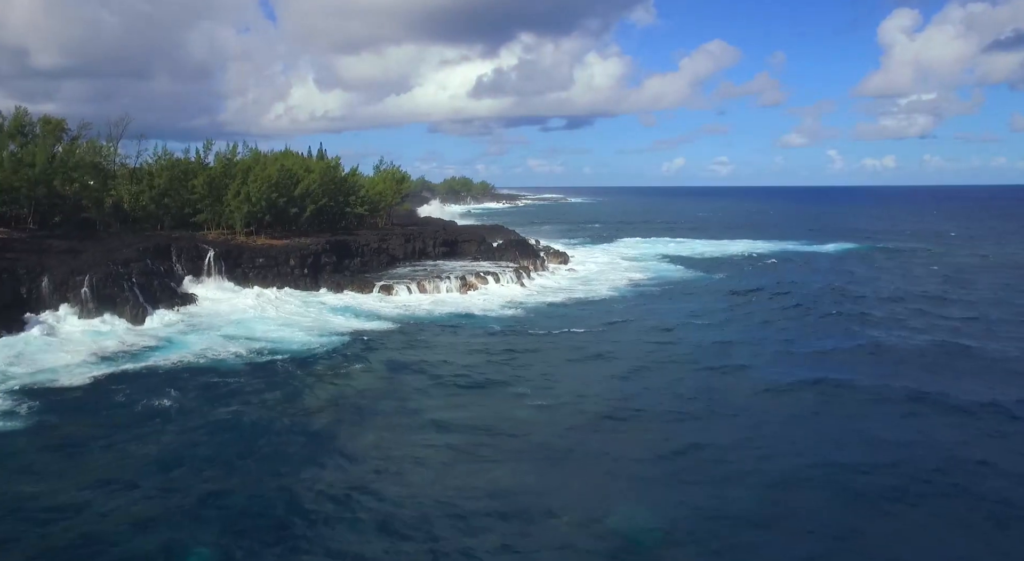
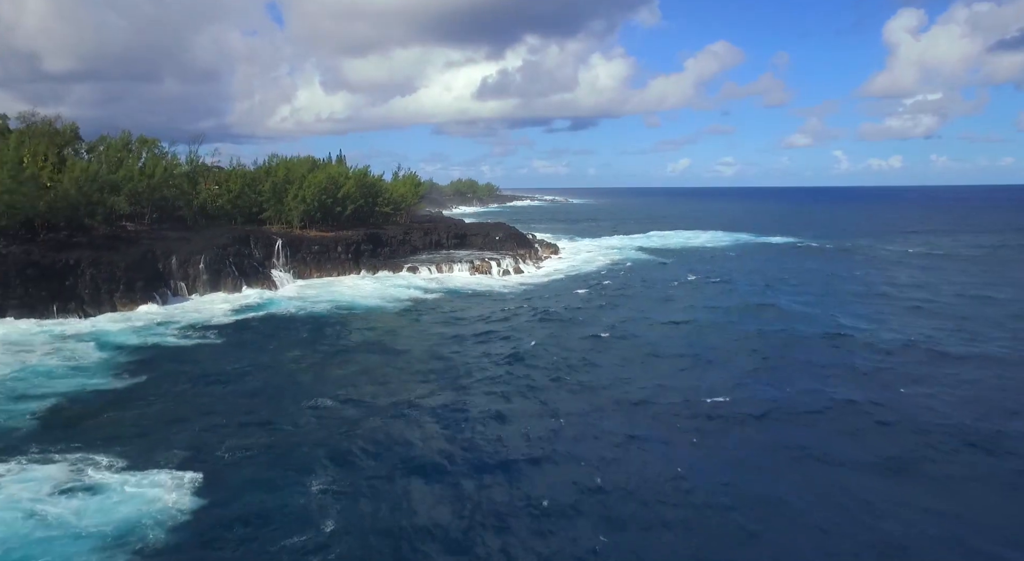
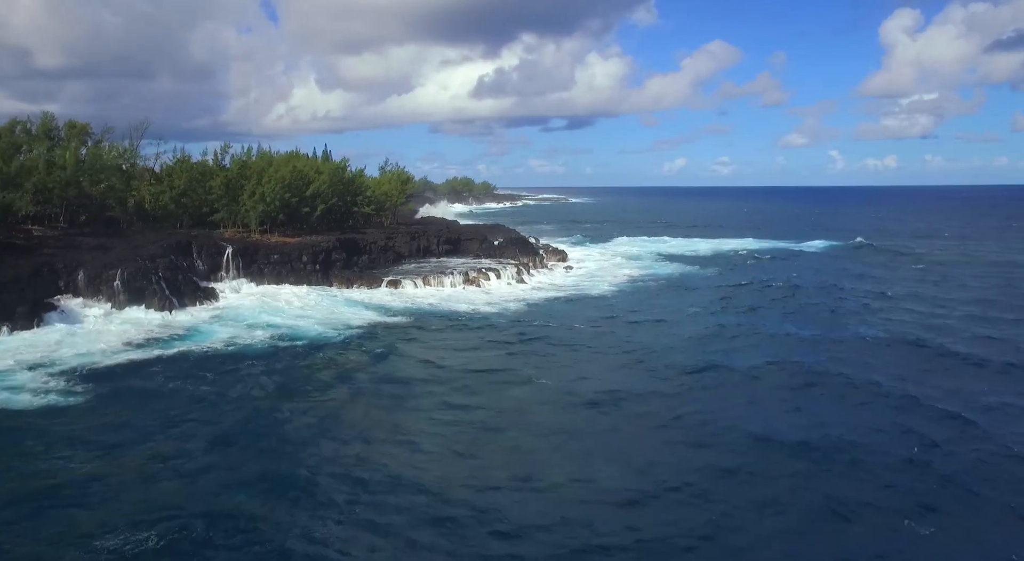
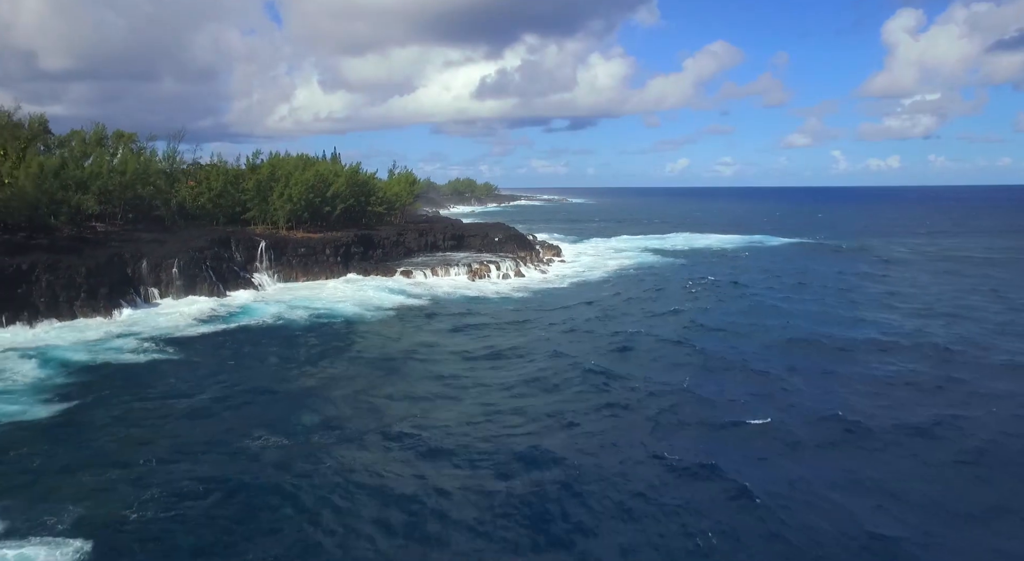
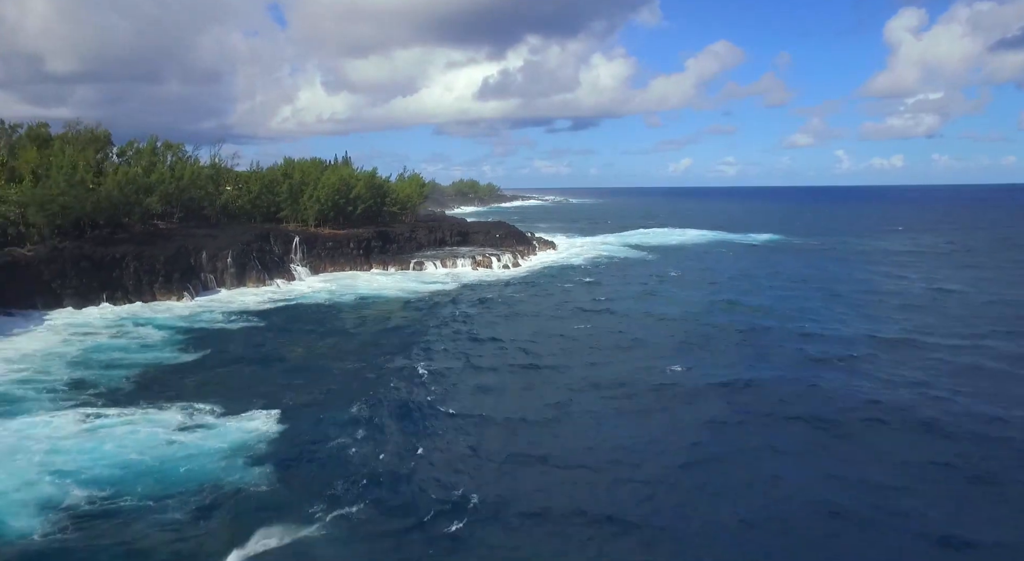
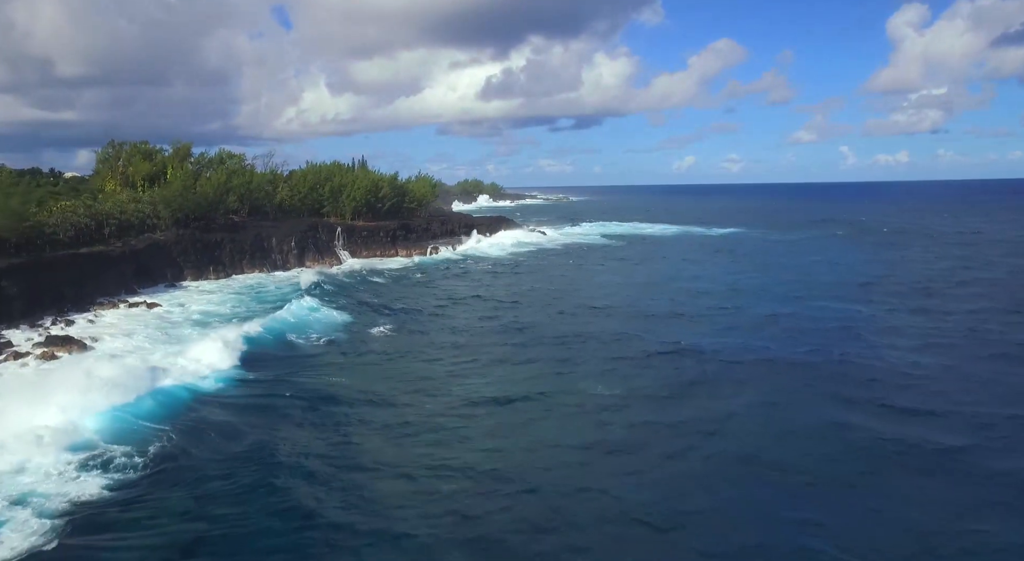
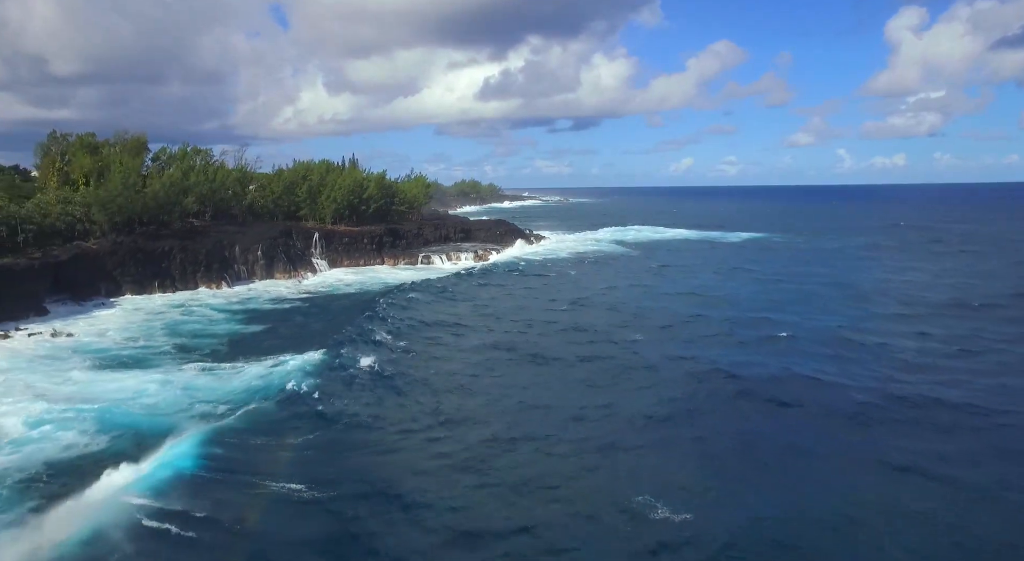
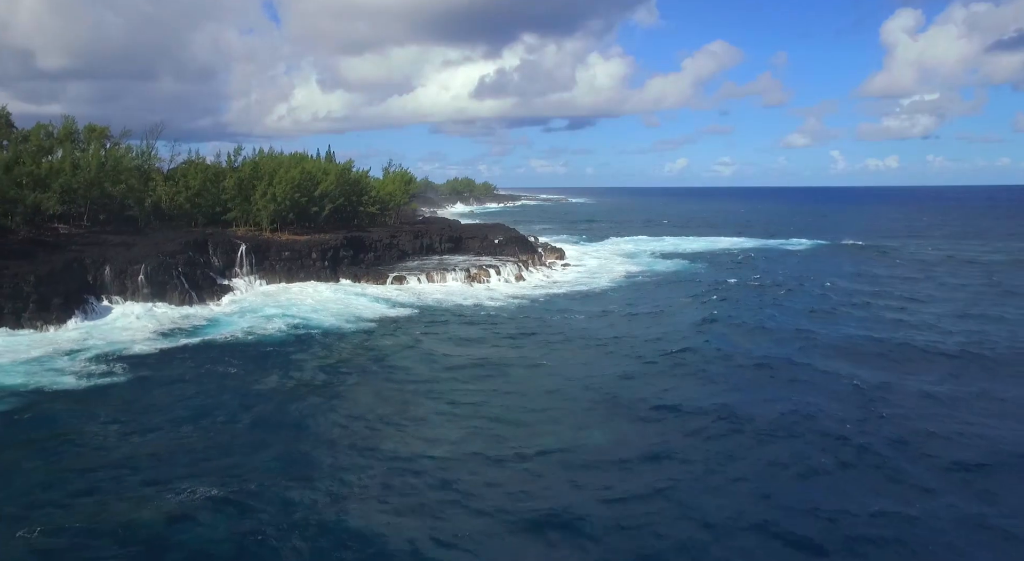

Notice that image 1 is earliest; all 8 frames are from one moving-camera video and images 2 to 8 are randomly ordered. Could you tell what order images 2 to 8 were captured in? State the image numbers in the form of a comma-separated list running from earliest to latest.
3, 8, 4, 2, 5, 7, 6
